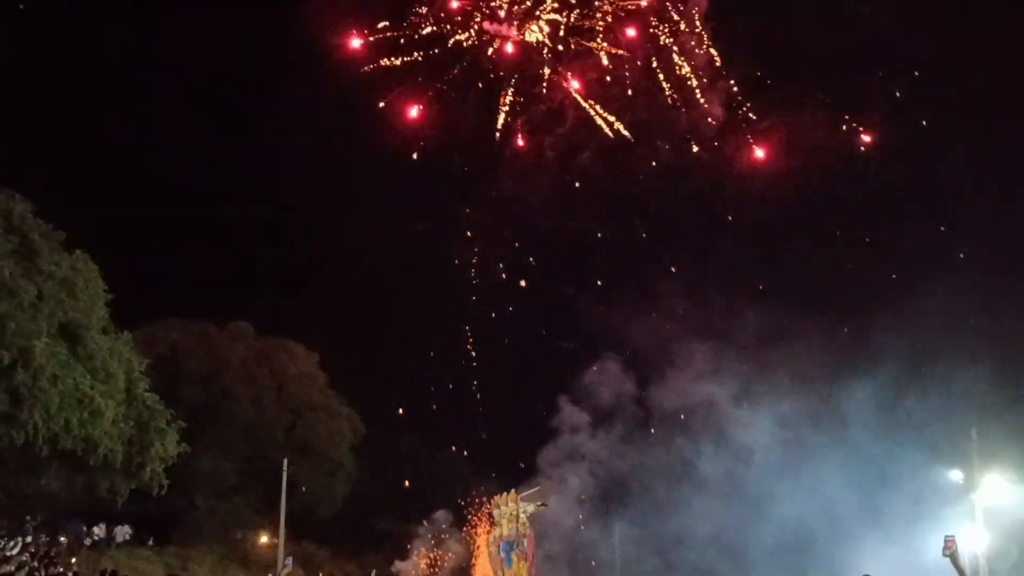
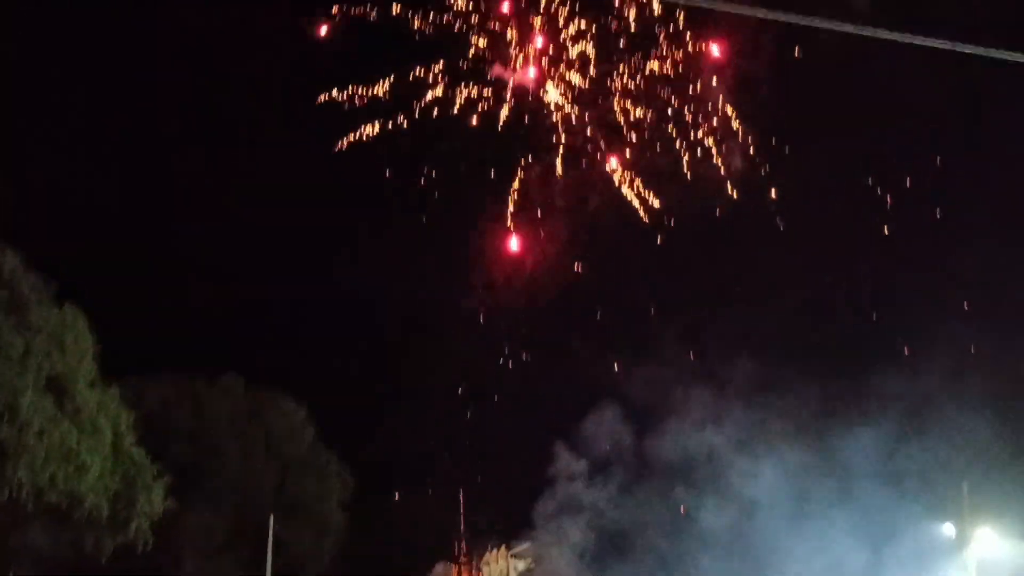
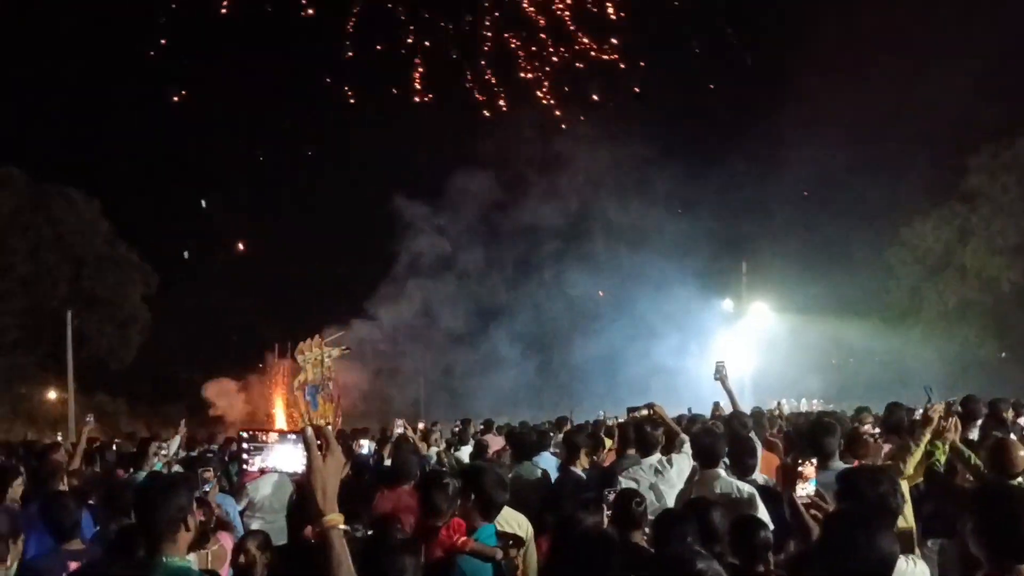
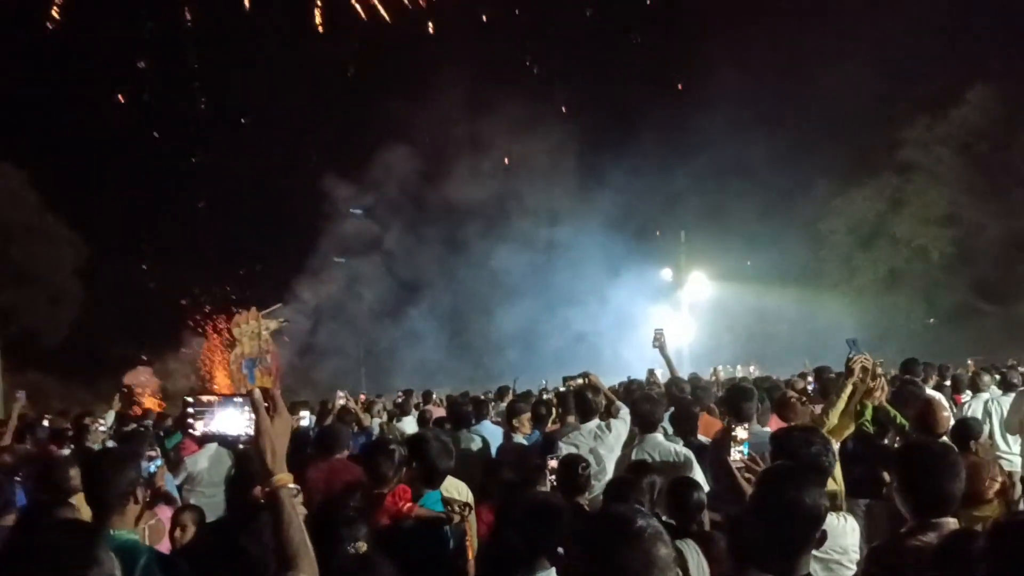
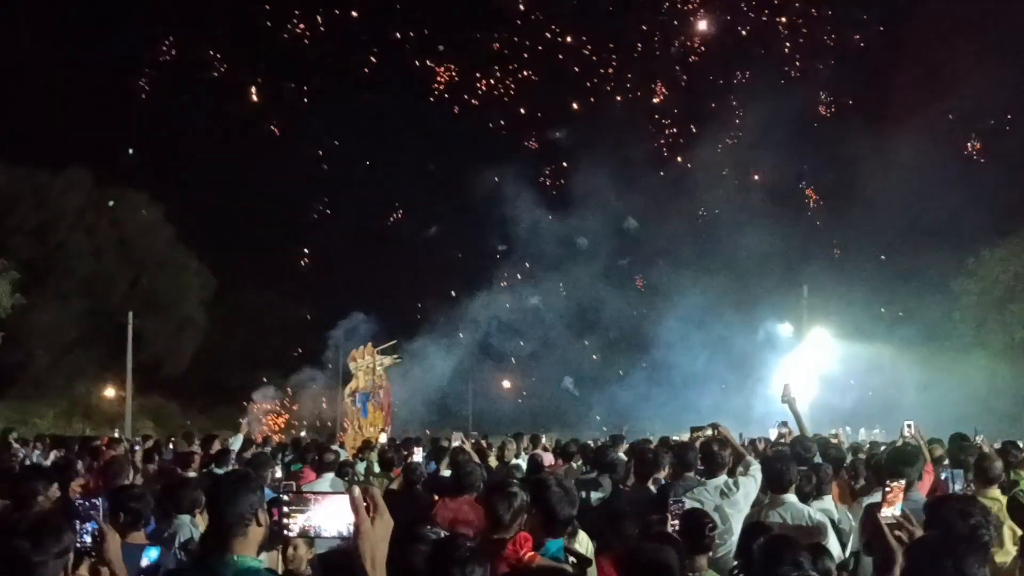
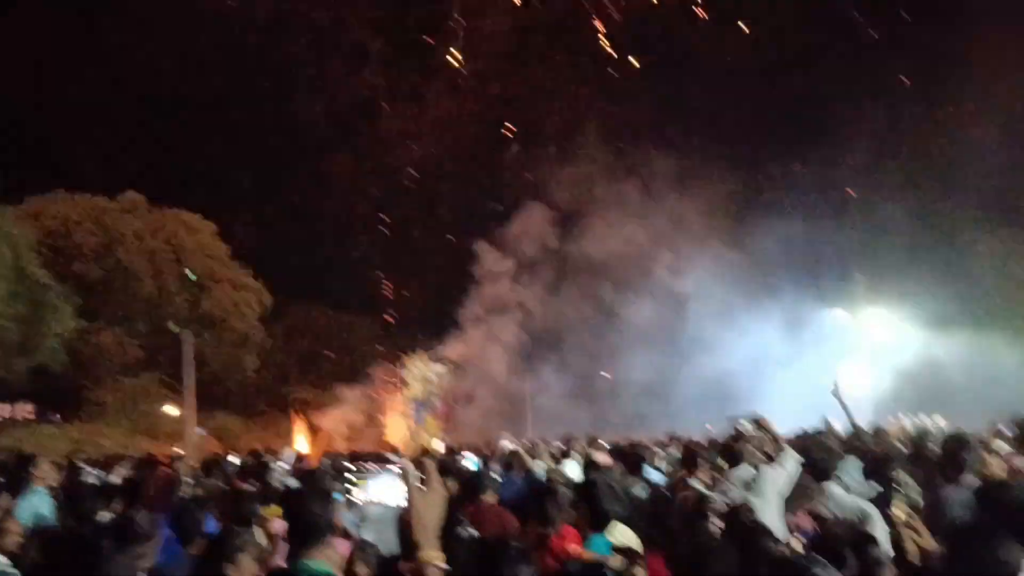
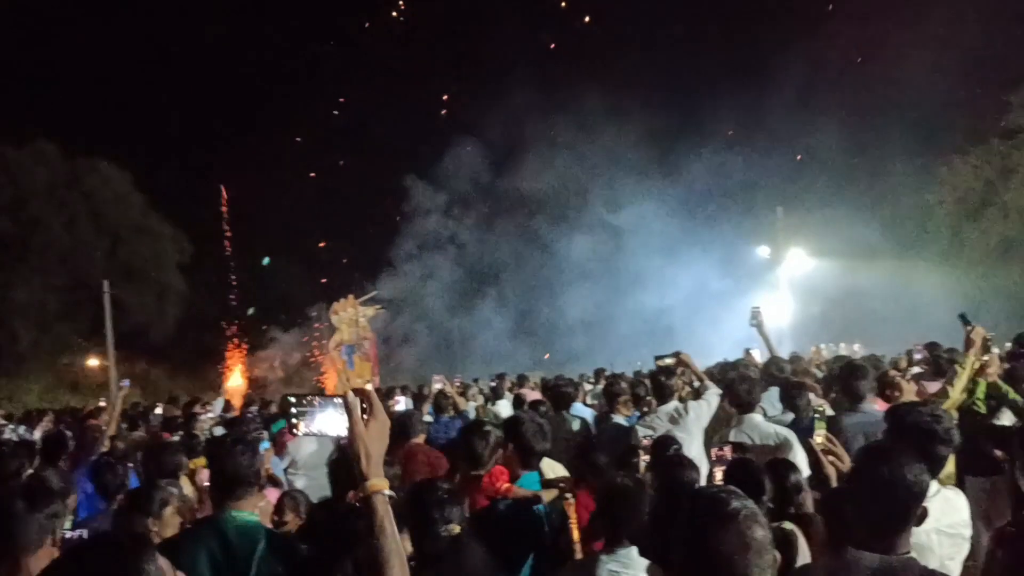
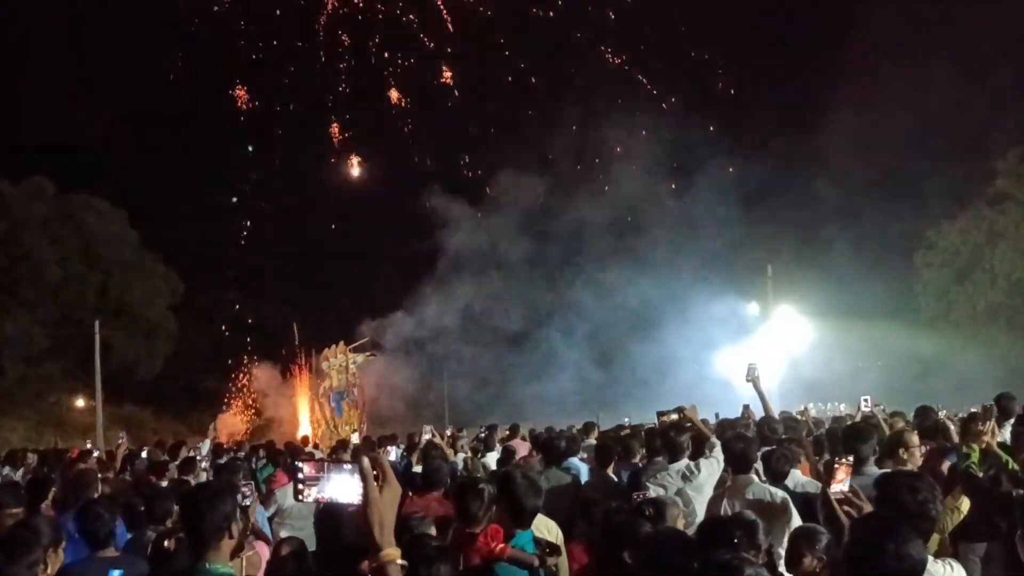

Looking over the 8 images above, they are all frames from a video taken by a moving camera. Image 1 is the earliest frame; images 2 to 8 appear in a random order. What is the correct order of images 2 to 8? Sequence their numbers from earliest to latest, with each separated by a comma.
2, 6, 7, 4, 3, 8, 5
